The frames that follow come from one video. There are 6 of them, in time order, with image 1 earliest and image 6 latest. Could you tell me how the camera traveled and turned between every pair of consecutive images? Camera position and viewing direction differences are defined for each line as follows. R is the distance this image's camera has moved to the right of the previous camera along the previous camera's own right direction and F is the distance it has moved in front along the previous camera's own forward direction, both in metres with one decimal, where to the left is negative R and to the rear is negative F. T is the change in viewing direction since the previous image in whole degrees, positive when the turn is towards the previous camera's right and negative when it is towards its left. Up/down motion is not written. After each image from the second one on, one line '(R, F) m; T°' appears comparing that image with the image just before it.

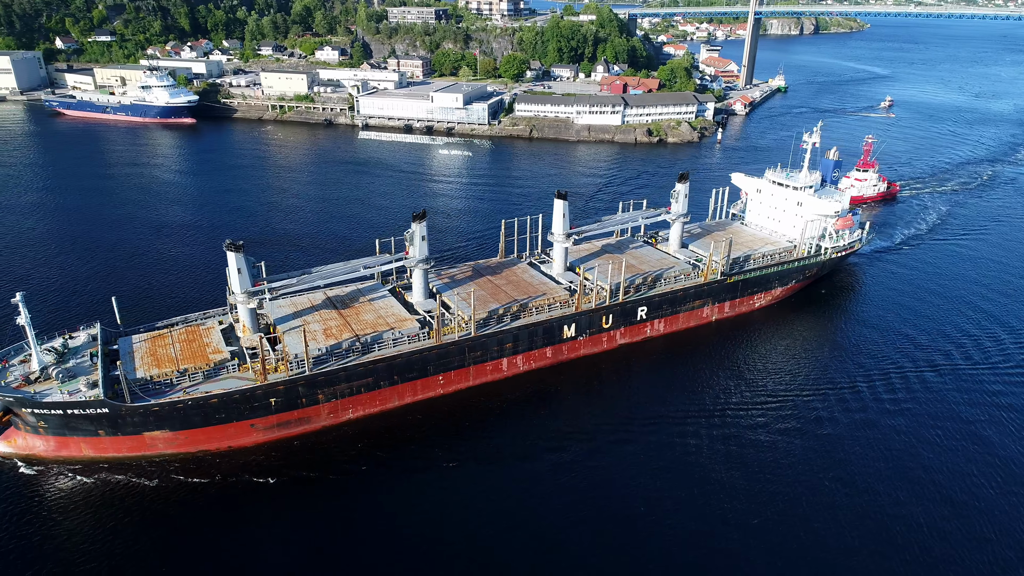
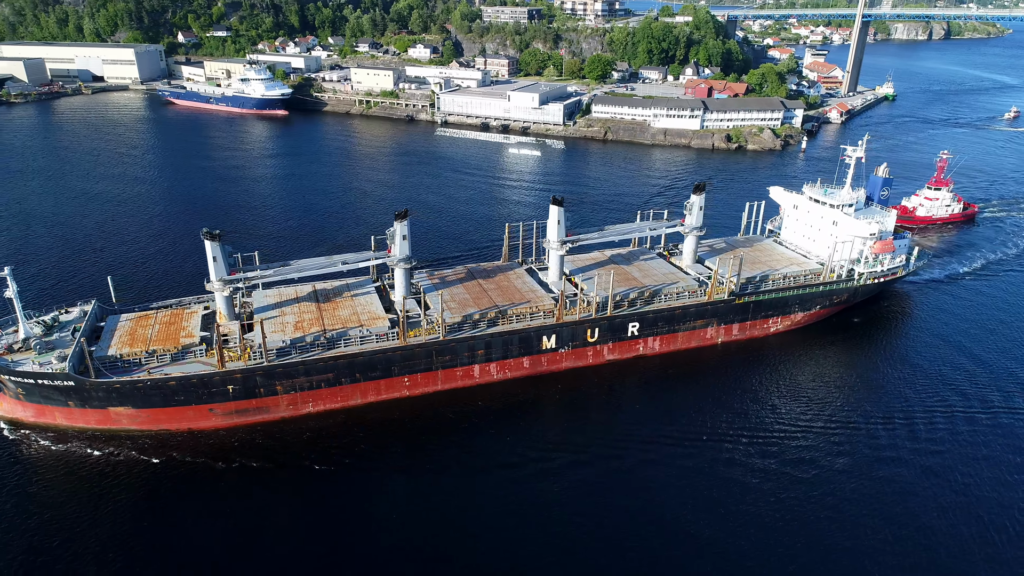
(+2.9, +0.7) m; -8°
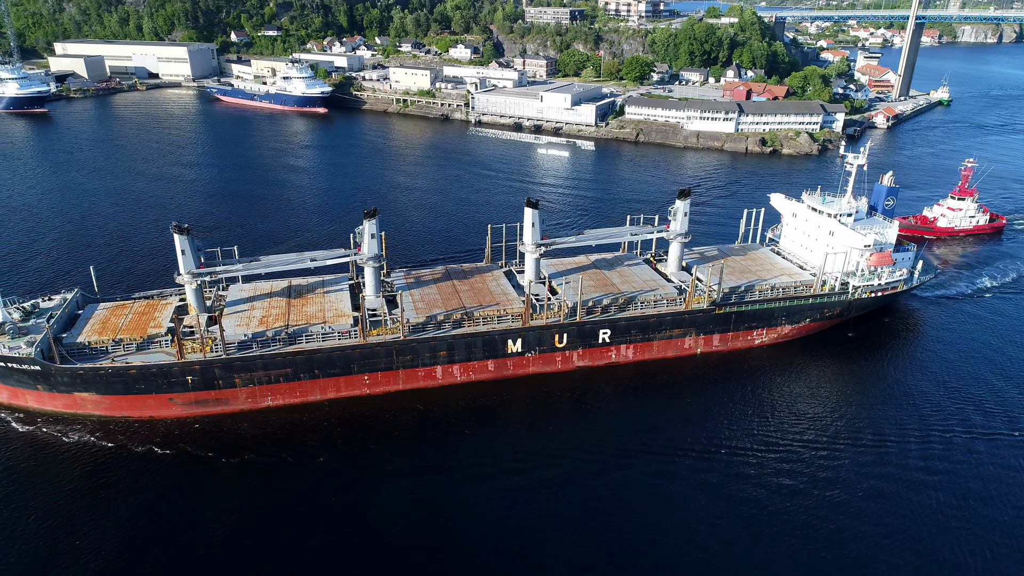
(+2.0, +0.3) m; -4°
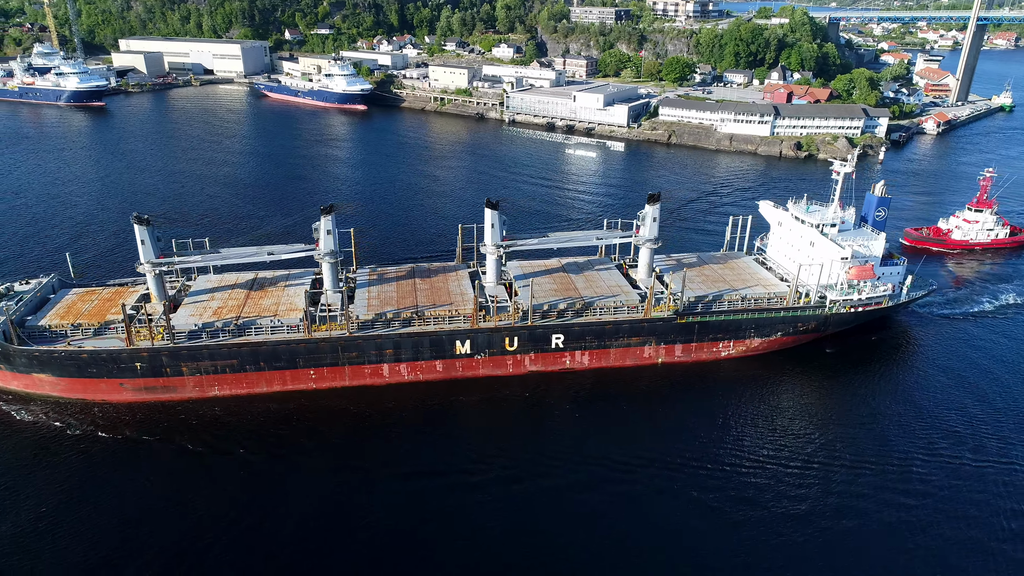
(+2.5, +0.3) m; -4°
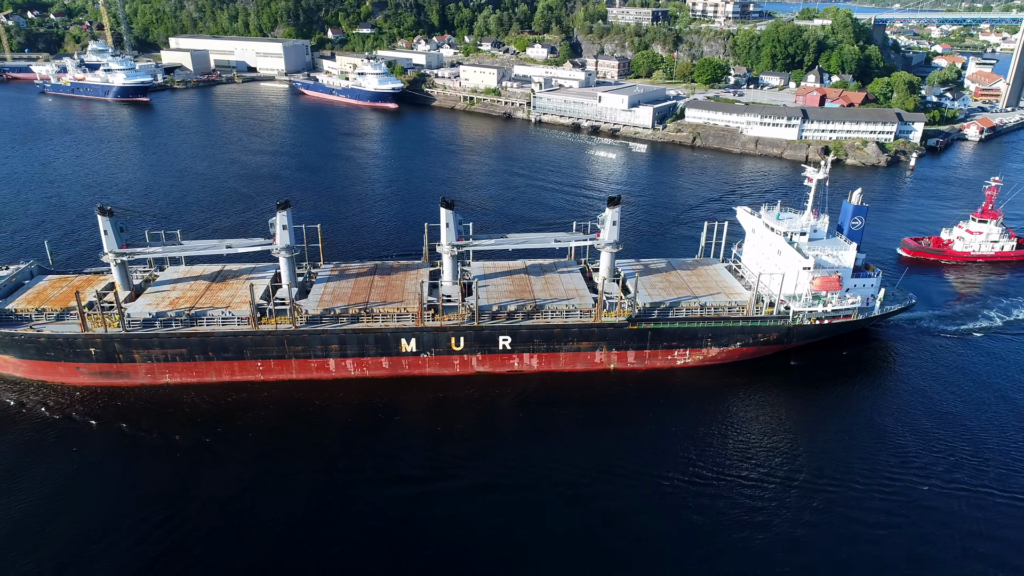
(+2.4, +0.1) m; -4°
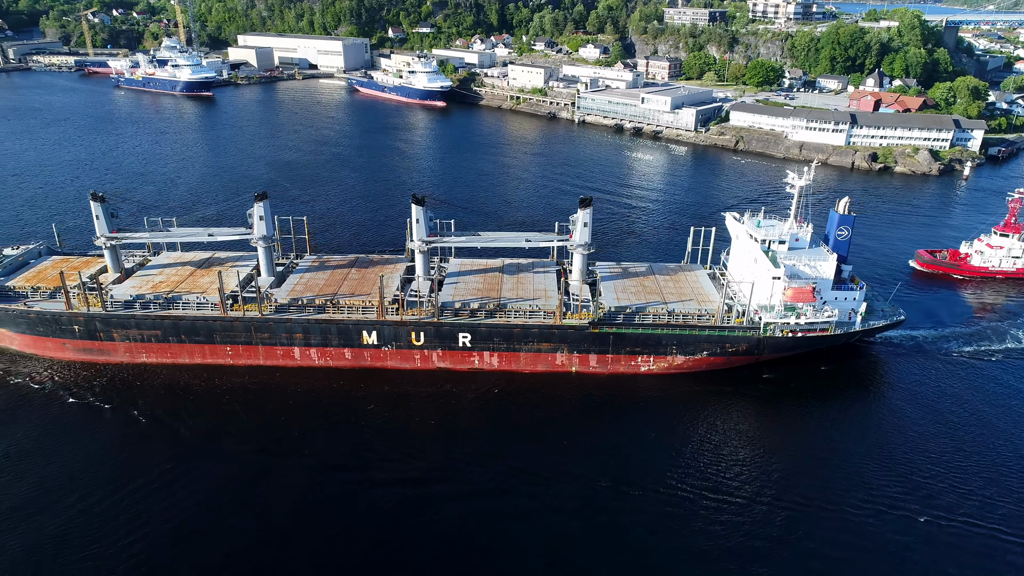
(+2.5, +0.1) m; -5°
